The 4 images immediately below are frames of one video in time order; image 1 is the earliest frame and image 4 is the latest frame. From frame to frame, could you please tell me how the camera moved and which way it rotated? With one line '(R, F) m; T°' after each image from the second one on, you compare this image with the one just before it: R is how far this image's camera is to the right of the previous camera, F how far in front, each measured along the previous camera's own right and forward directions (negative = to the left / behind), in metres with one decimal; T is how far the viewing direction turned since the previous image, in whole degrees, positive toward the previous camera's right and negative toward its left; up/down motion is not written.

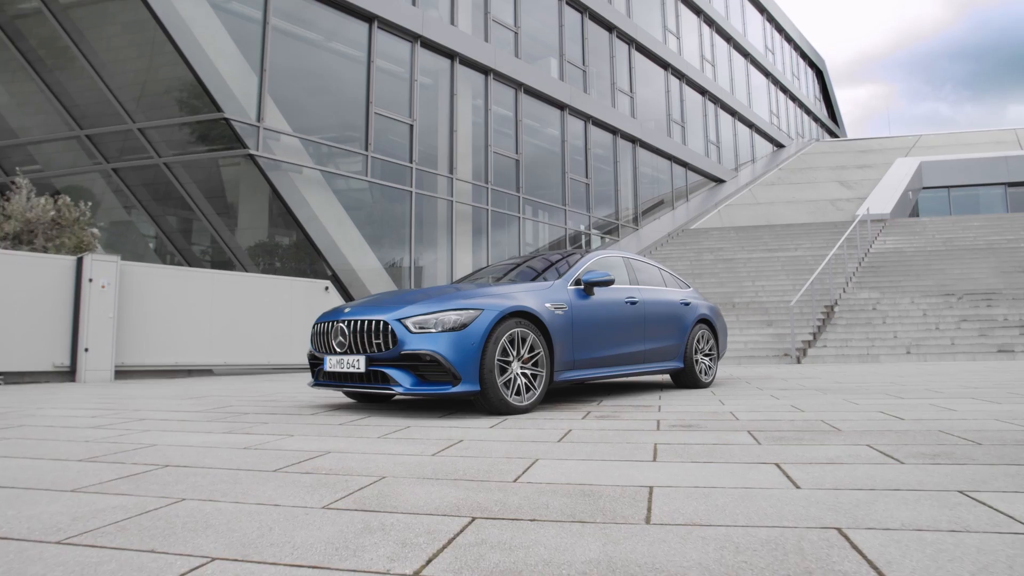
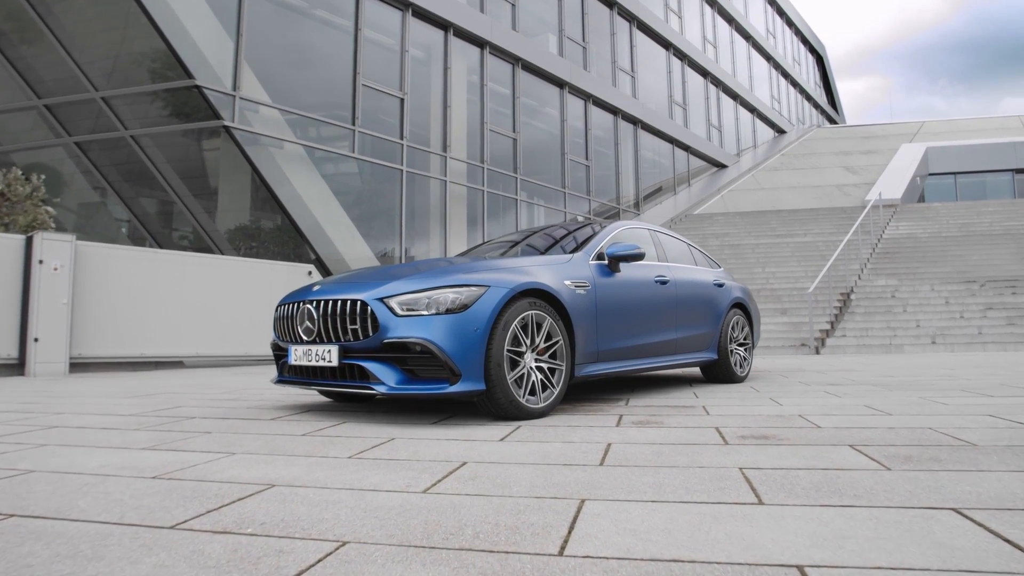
(-0.1, +1.0) m; +1°
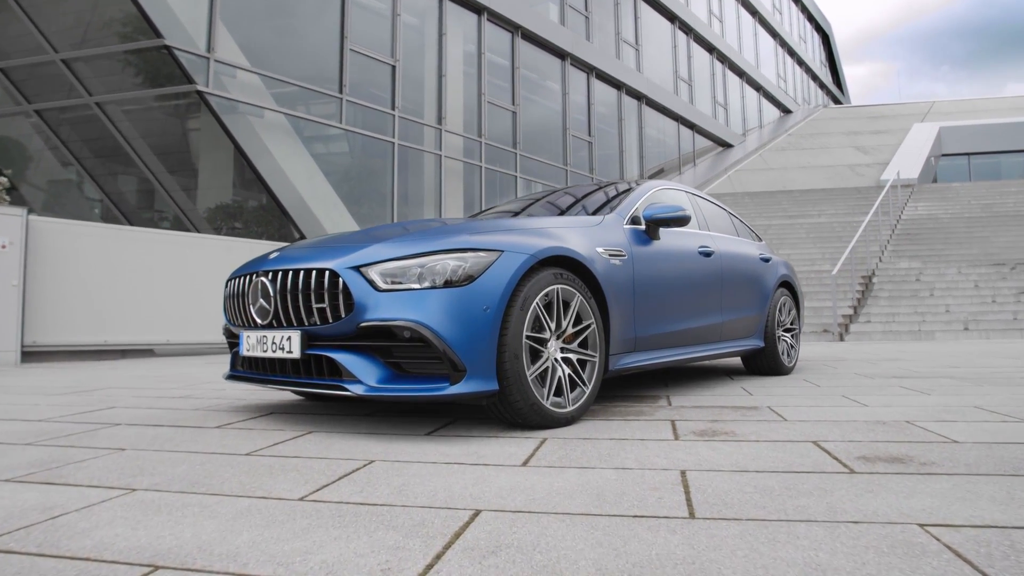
(-0.1, +0.9) m; 0°
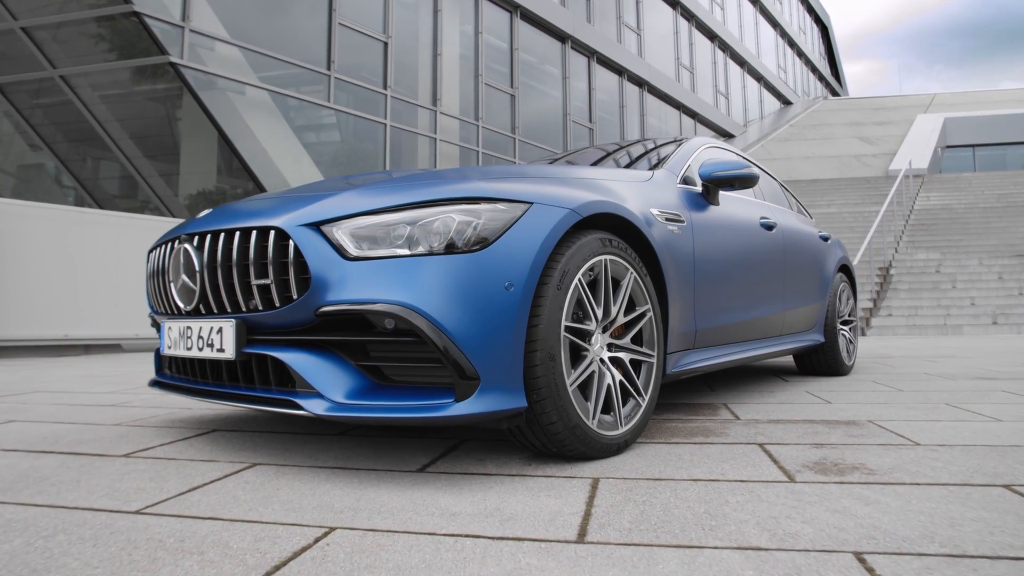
(-0.1, +0.8) m; +1°
